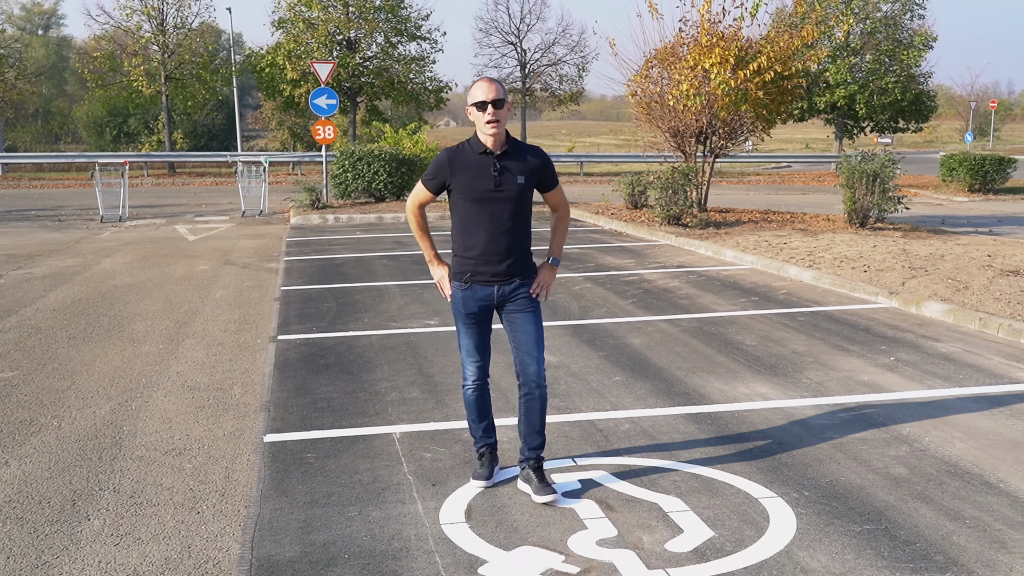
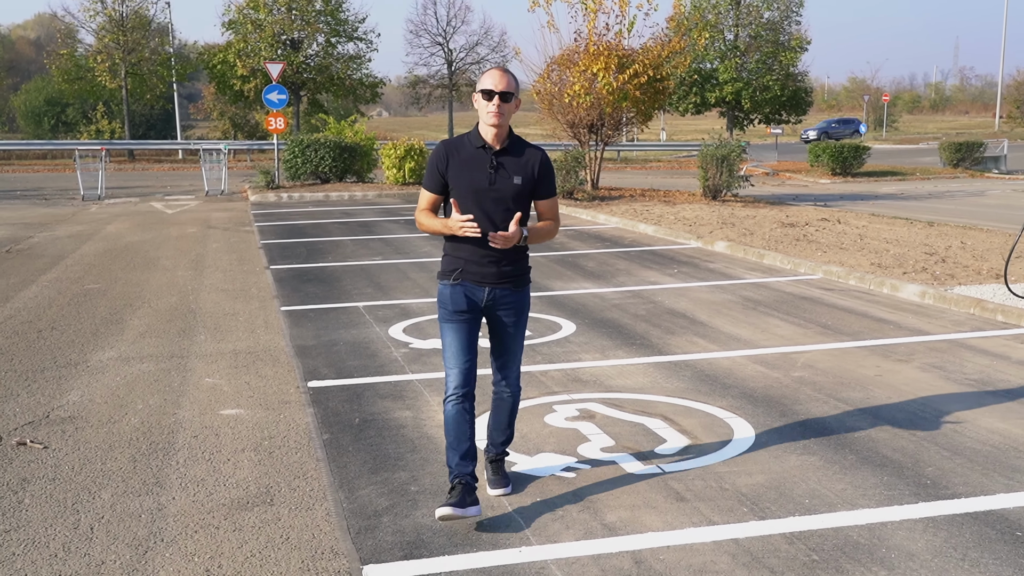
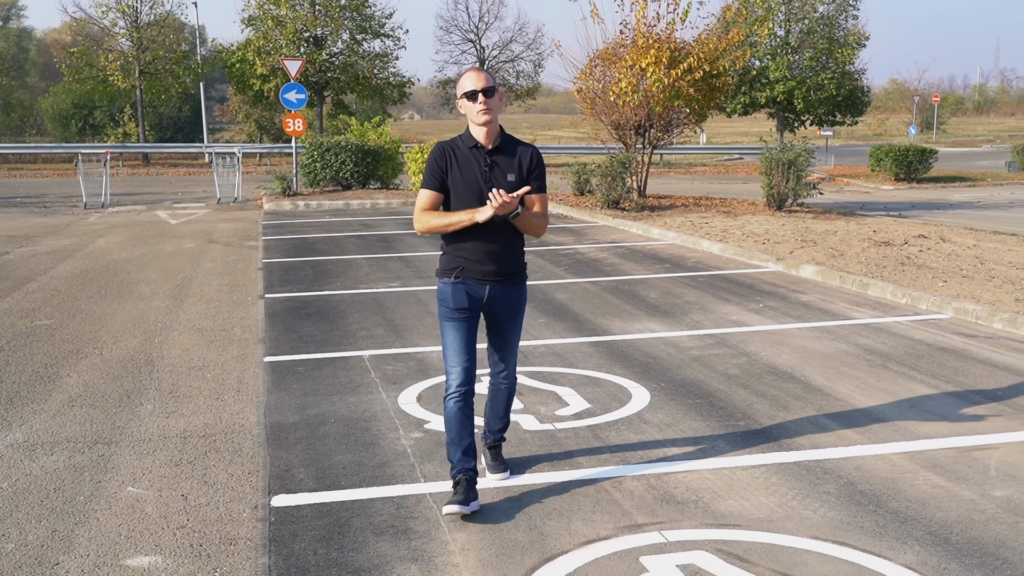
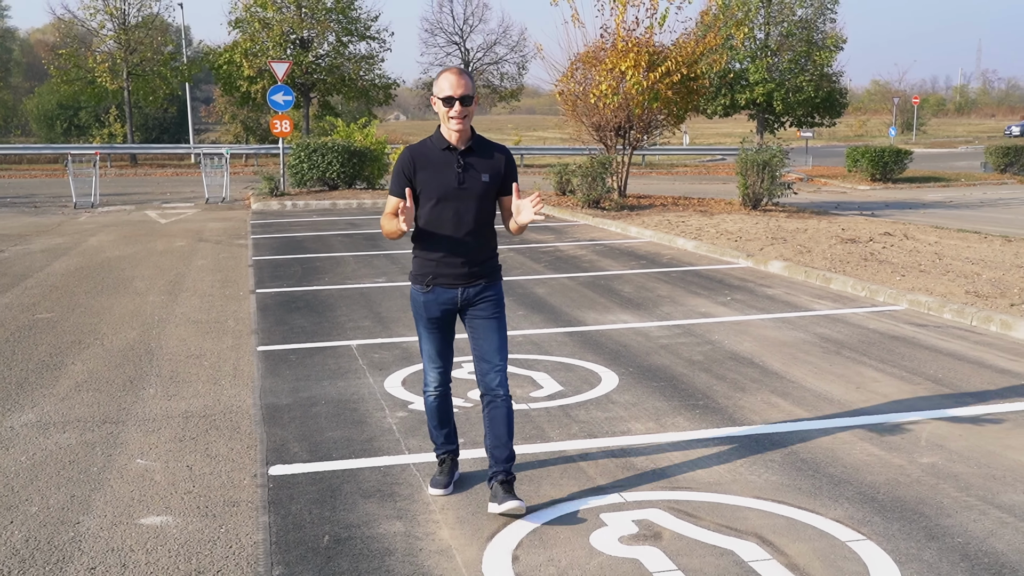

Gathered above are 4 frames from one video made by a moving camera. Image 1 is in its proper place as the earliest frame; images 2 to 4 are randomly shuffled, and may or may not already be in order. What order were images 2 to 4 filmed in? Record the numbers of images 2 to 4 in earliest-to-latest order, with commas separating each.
3, 4, 2
